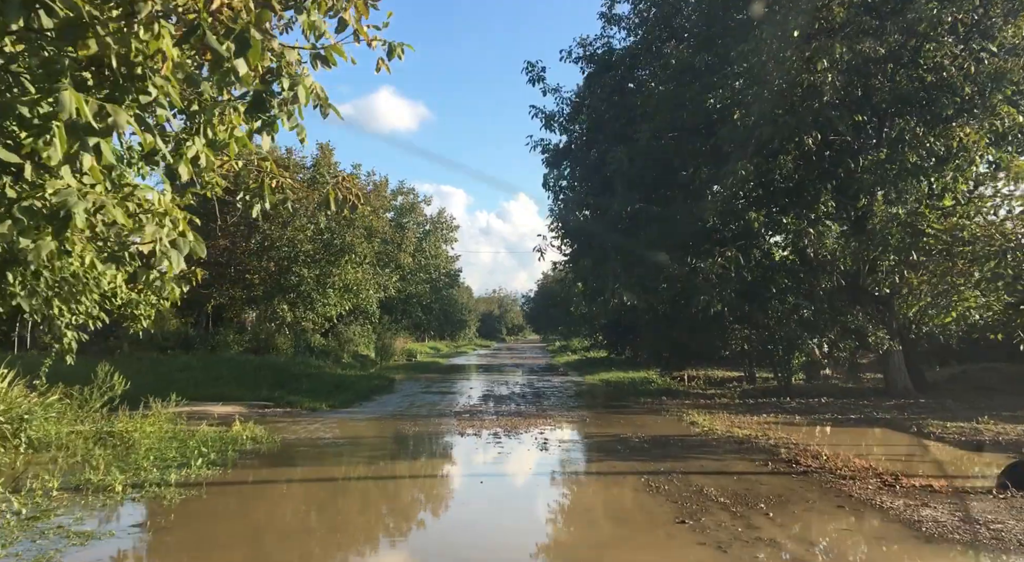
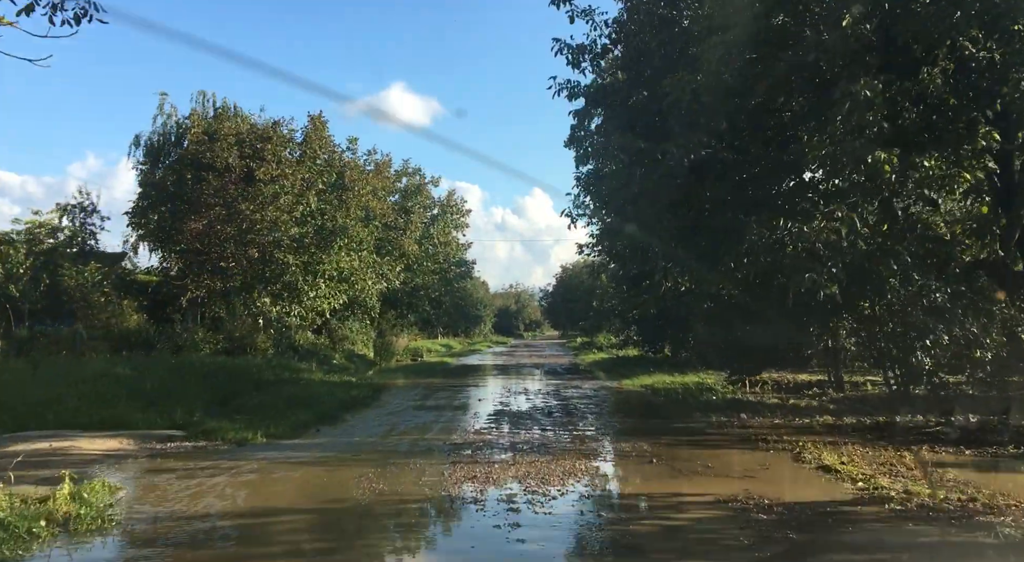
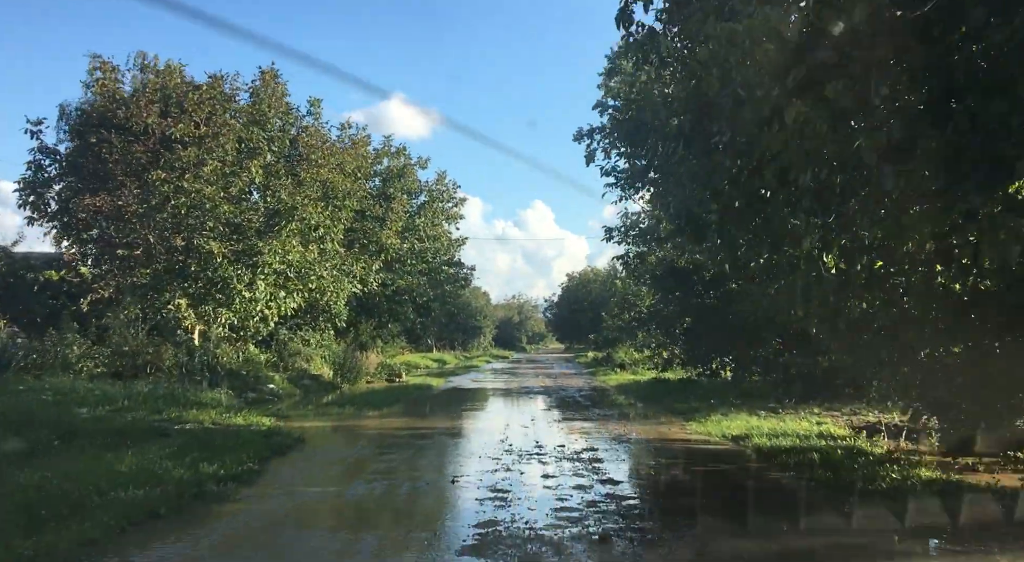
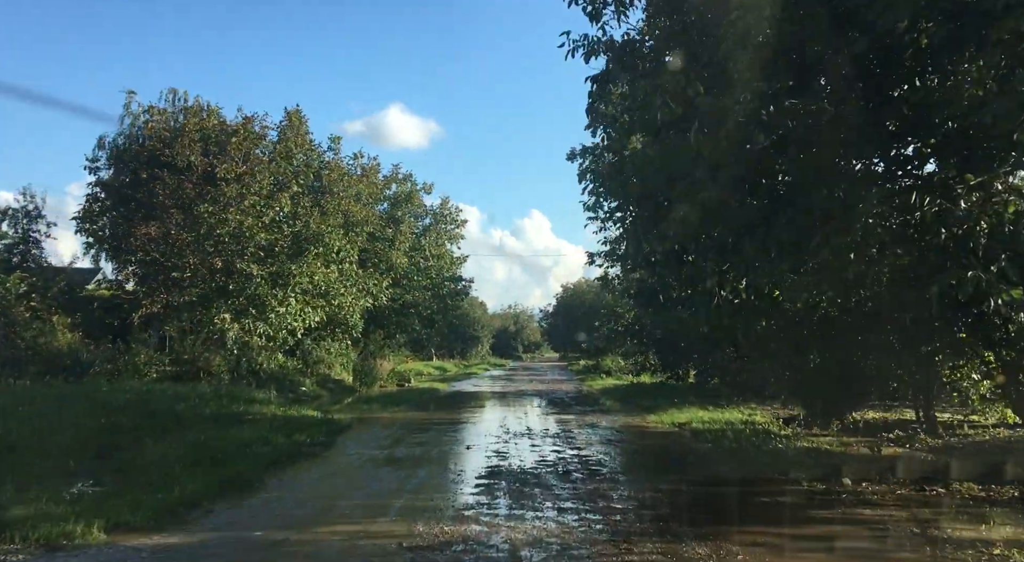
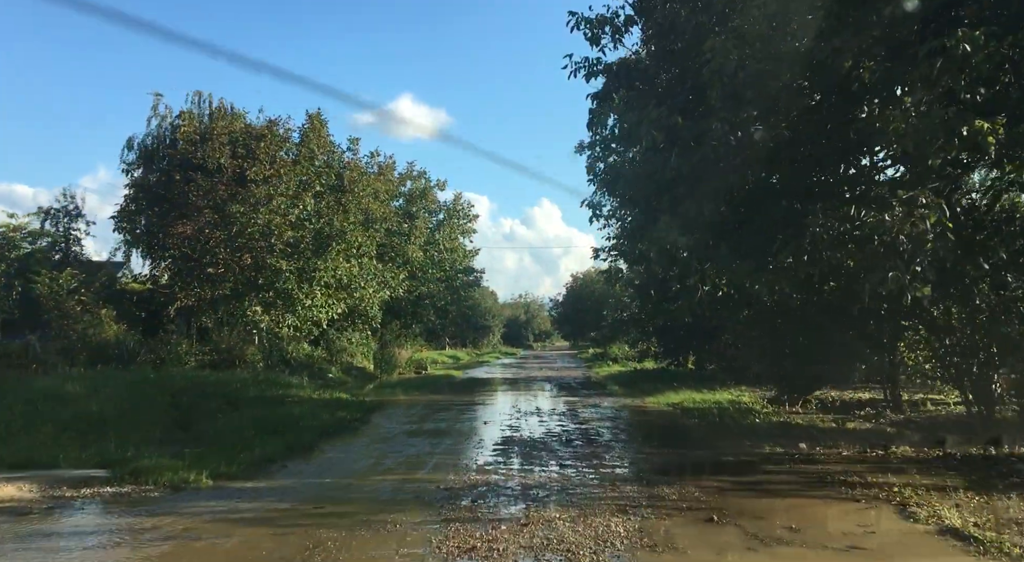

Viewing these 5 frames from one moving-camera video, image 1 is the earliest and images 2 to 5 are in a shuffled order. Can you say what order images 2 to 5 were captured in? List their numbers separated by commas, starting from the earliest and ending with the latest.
2, 5, 4, 3
